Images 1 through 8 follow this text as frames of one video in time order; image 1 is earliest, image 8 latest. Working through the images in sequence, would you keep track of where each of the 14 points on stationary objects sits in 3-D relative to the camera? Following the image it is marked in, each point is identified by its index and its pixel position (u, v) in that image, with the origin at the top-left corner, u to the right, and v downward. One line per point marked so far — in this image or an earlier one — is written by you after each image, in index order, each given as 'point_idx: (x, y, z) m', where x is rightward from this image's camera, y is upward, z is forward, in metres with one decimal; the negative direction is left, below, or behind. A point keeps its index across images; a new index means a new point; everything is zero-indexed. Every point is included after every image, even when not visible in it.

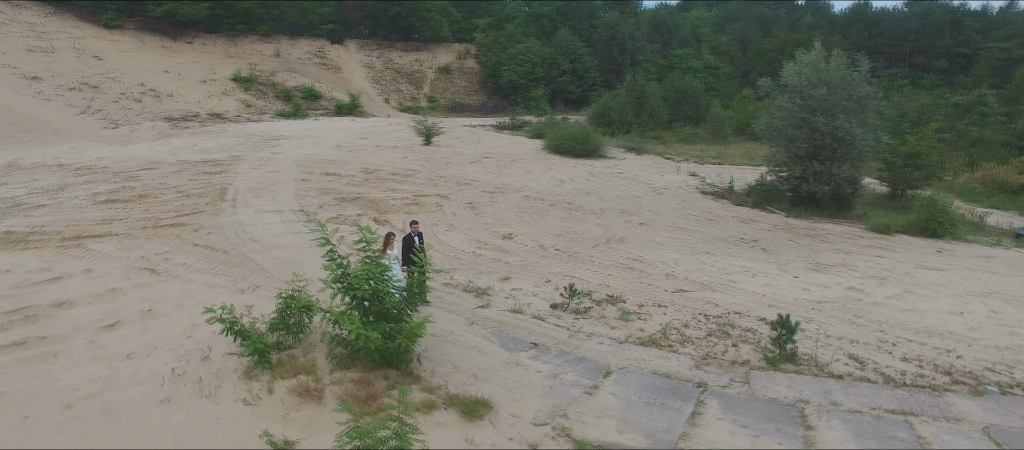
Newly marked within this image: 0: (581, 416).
0: (+0.6, -1.6, +5.1) m
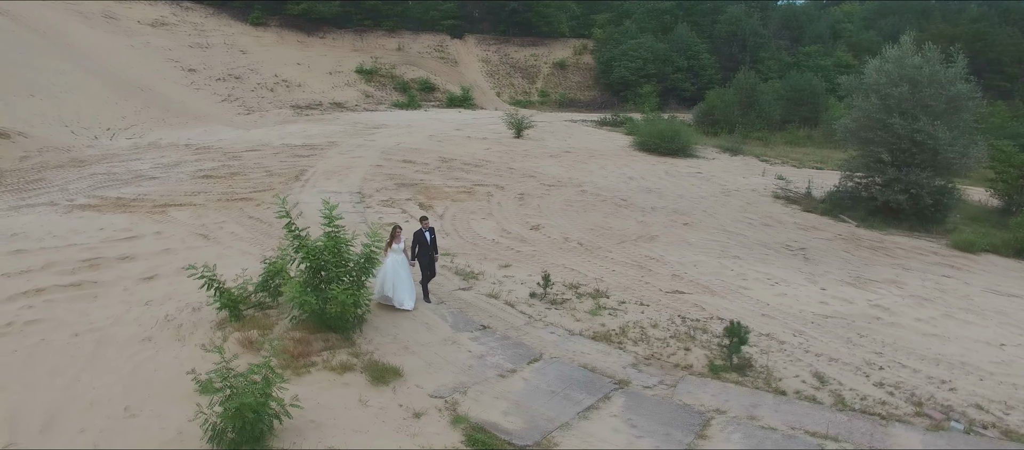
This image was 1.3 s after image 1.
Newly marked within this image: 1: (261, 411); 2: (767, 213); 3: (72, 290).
0: (-0.3, -1.4, +5.3) m
1: (-1.7, -1.3, +4.3) m
2: (+5.2, +0.2, +12.7) m
3: (-5.2, -0.7, +7.4) m
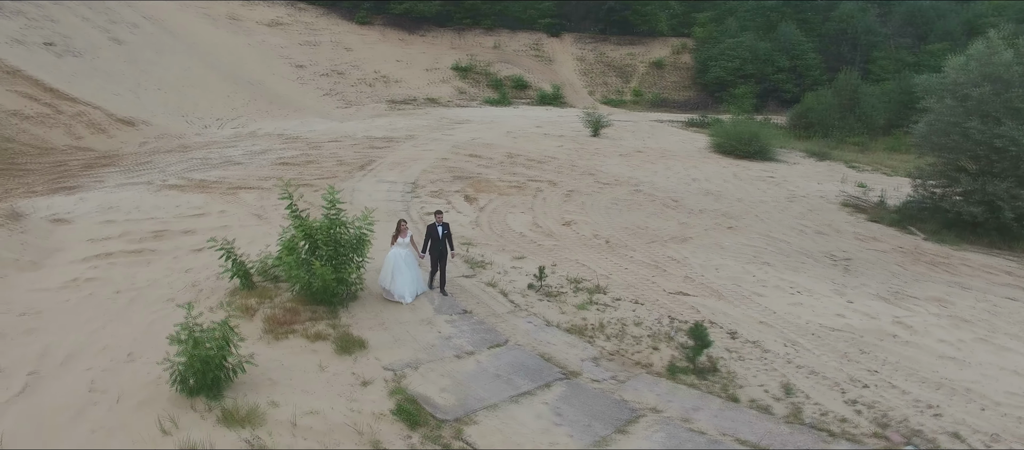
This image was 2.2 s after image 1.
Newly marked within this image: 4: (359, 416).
0: (-0.8, -1.3, +5.6) m
1: (-2.3, -1.1, +4.9) m
2: (+6.0, 0.0, +11.9) m
3: (-5.2, -0.4, +8.6) m
4: (-1.2, -1.5, +4.9) m
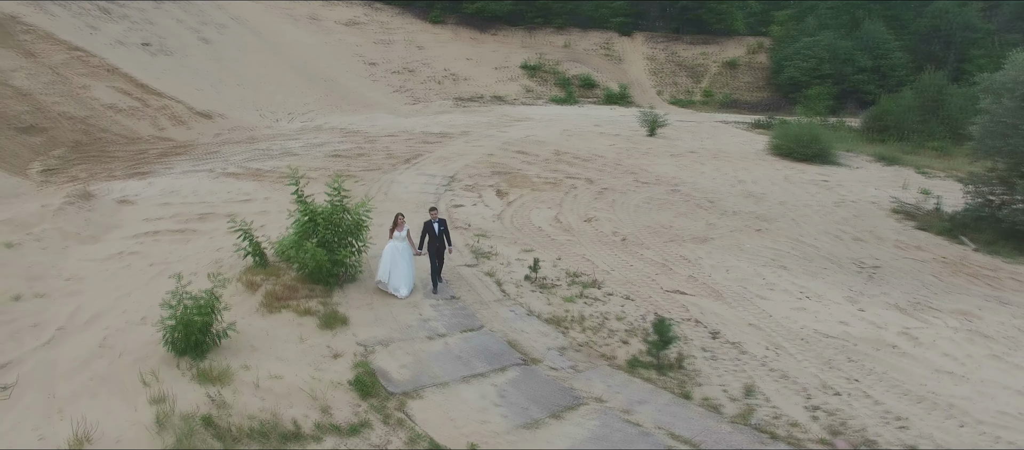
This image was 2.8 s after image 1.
0: (-1.1, -1.2, +5.9) m
1: (-2.7, -0.9, +5.4) m
2: (+6.5, -0.1, +11.3) m
3: (-5.1, -0.1, +9.5) m
4: (-1.6, -1.4, +5.3) m
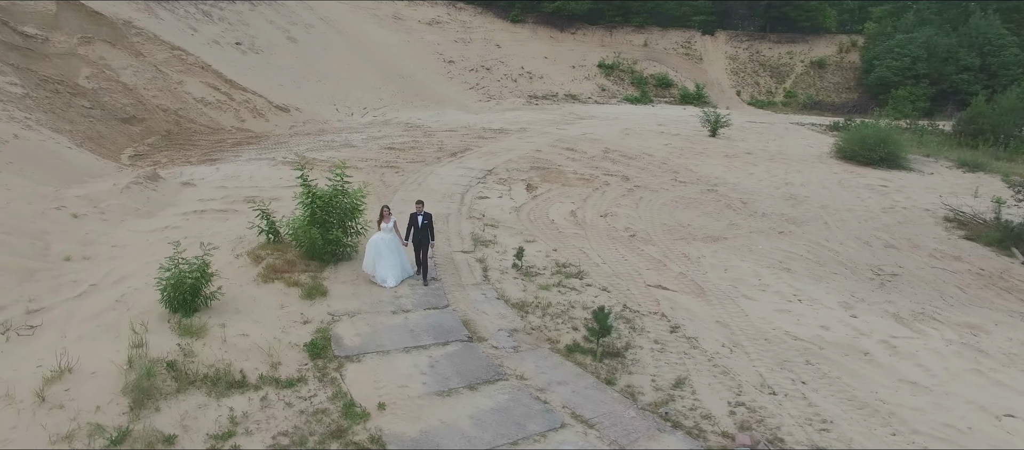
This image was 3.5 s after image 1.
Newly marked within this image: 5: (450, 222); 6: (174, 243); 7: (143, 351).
0: (-1.6, -1.0, +6.5) m
1: (-3.2, -0.7, +6.2) m
2: (+6.8, -0.2, +10.6) m
3: (-4.9, +0.2, +10.6) m
4: (-2.2, -1.1, +5.9) m
5: (-1.0, +0.1, +10.2) m
6: (-4.7, -0.3, +8.6) m
7: (-3.3, -1.1, +5.5) m
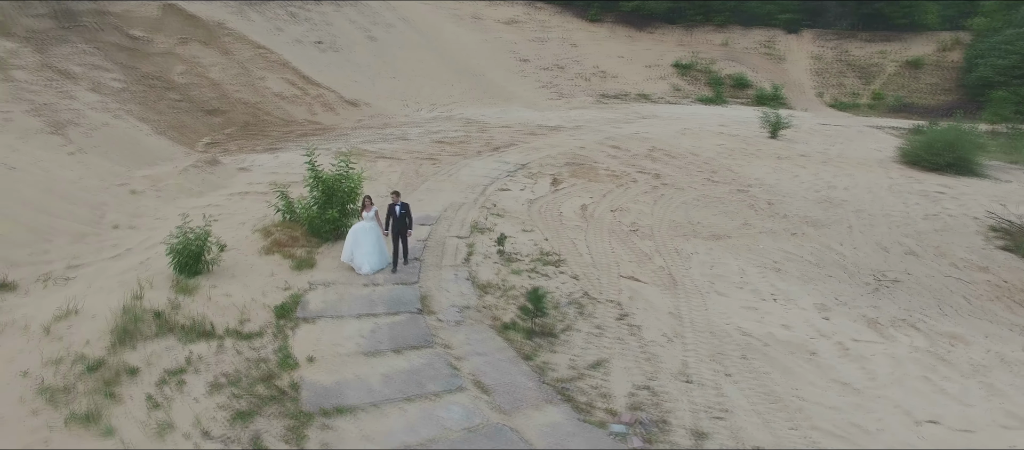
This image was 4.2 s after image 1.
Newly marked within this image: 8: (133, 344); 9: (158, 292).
0: (-2.1, -0.7, +7.2) m
1: (-3.7, -0.3, +7.2) m
2: (+6.9, -0.3, +10.0) m
3: (-4.7, +0.6, +11.8) m
4: (-2.8, -0.9, +6.7) m
5: (-0.9, +0.3, +10.7) m
6: (-4.8, +0.1, +9.8) m
7: (-3.9, -0.8, +6.5) m
8: (-3.5, -1.1, +5.8) m
9: (-3.9, -0.7, +6.9) m
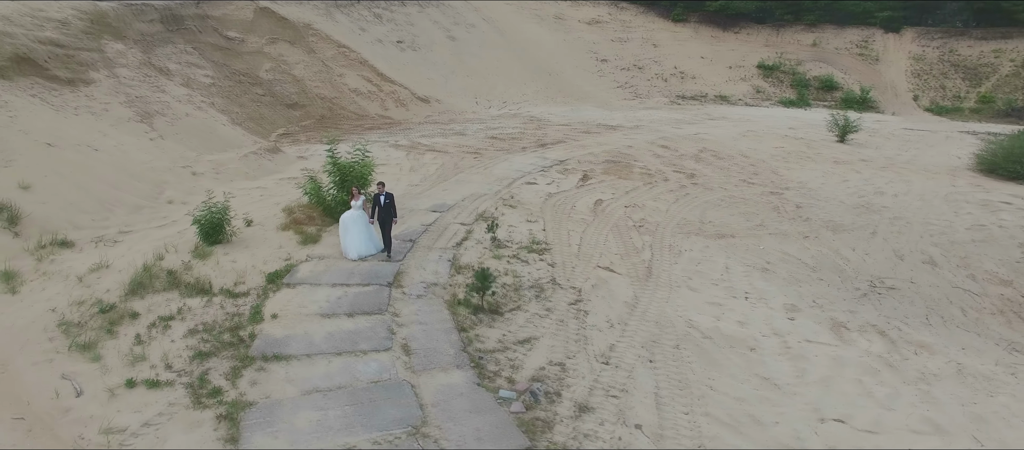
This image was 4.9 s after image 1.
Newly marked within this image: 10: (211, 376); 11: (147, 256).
0: (-2.5, -0.5, +8.1) m
1: (-4.1, 0.0, +8.4) m
2: (+6.8, -0.5, +9.3) m
3: (-4.2, +1.0, +13.0) m
4: (-3.2, -0.6, +7.7) m
5: (-0.6, +0.5, +11.4) m
6: (-4.7, +0.5, +11.1) m
7: (-4.4, -0.5, +7.7) m
8: (-4.1, -0.8, +6.9) m
9: (-4.3, -0.4, +8.0) m
10: (-2.6, -1.3, +5.4) m
11: (-4.6, -0.4, +7.9) m
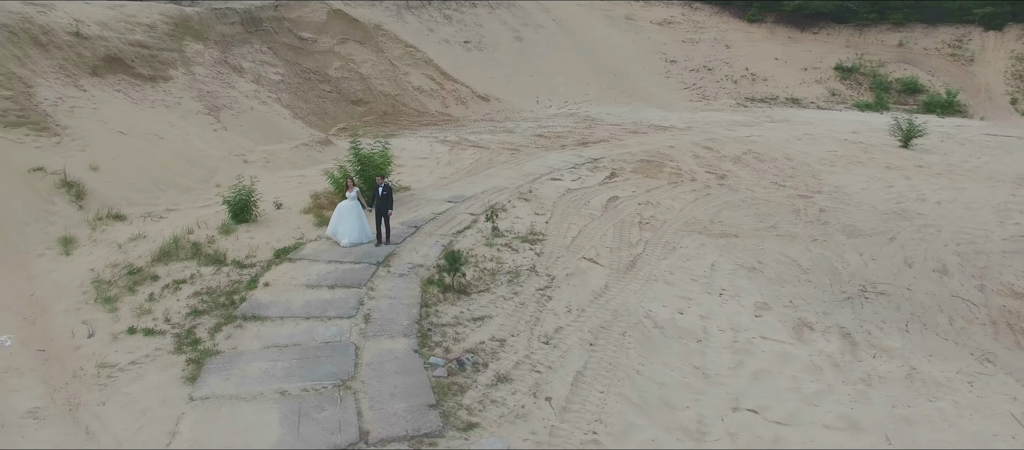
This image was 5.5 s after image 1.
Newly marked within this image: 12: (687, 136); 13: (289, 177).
0: (-2.6, -0.2, +8.9) m
1: (-4.1, +0.3, +9.4) m
2: (+6.8, -0.6, +8.9) m
3: (-3.6, +1.3, +14.0) m
4: (-3.4, -0.3, +8.7) m
5: (-0.3, +0.6, +11.9) m
6: (-4.3, +0.8, +12.2) m
7: (-4.6, -0.1, +8.8) m
8: (-4.4, -0.5, +8.0) m
9: (-4.4, -0.1, +9.1) m
10: (-3.2, -1.1, +6.3) m
11: (-4.8, -0.1, +9.1) m
12: (+5.2, +2.6, +18.7) m
13: (-4.5, +0.9, +12.7) m
